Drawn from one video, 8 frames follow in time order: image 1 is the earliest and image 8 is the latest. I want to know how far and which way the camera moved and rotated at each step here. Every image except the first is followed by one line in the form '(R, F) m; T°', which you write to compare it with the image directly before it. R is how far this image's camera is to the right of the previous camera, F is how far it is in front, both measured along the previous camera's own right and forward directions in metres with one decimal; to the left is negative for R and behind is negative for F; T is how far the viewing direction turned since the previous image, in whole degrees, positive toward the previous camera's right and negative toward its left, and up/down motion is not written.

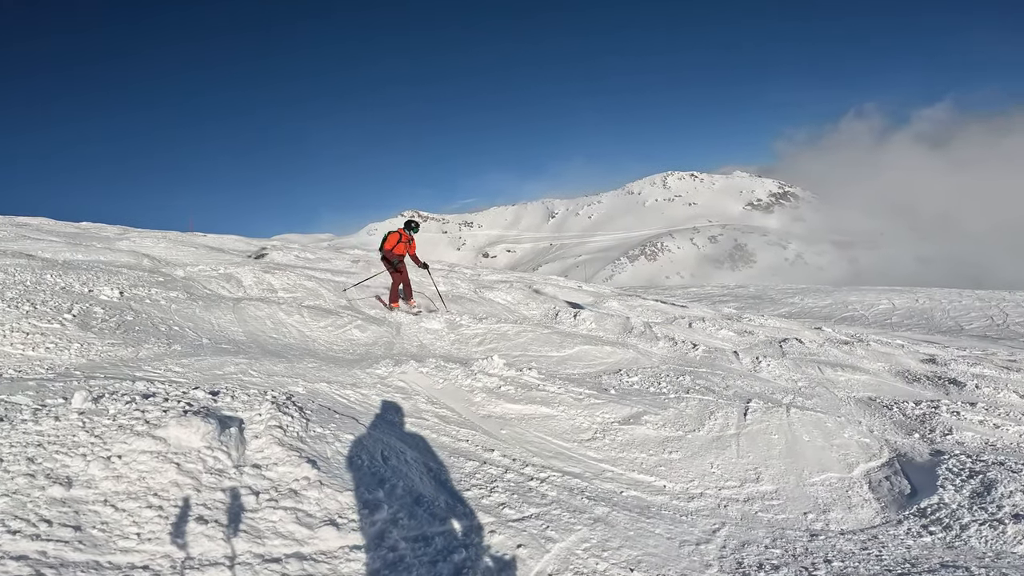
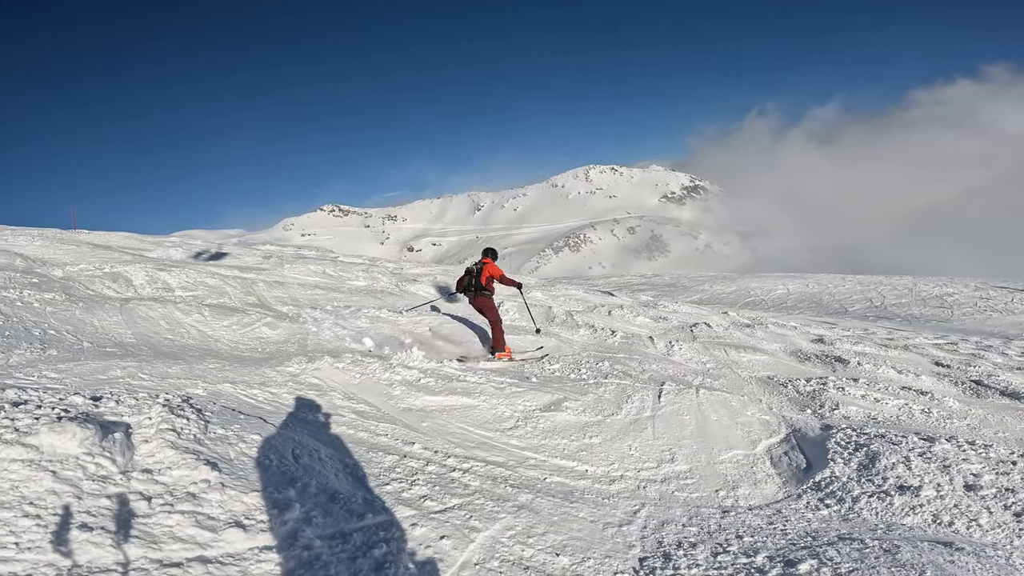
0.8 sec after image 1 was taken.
(+0.7, -0.1) m; +5°
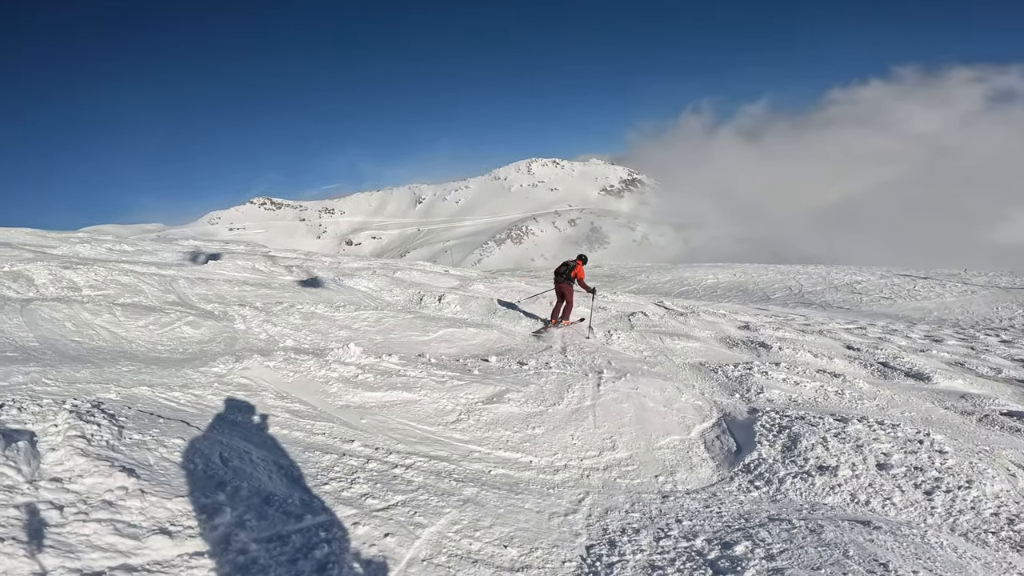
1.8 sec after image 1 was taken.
(+0.4, 0.0) m; +4°
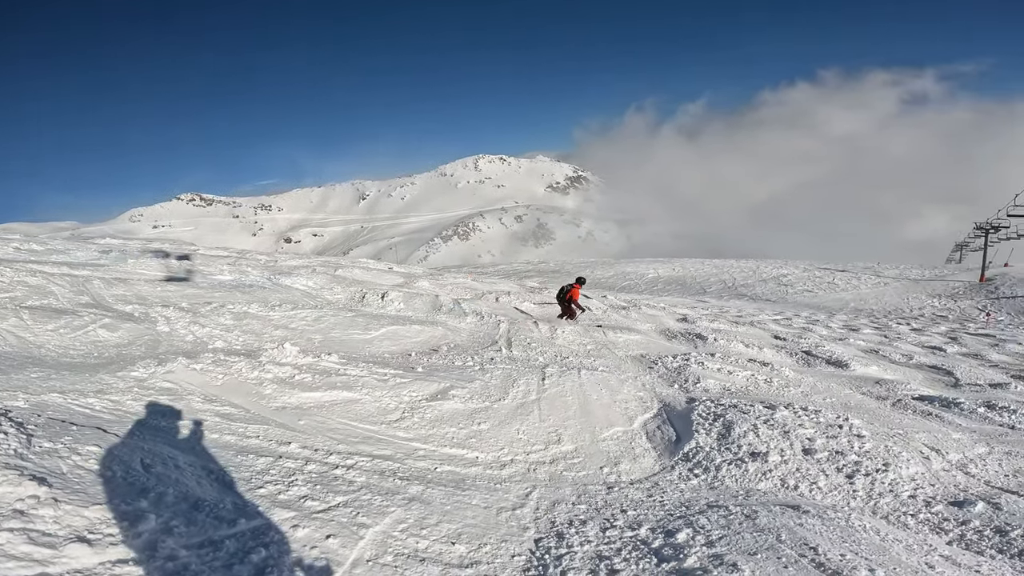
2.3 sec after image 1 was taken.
(+0.5, 0.0) m; +4°
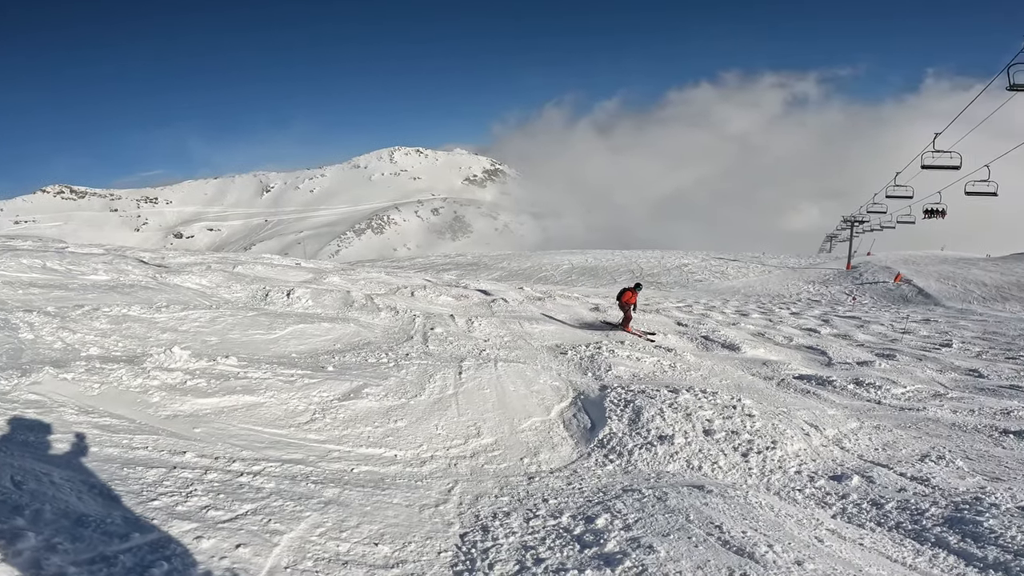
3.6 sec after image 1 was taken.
(+0.5, 0.0) m; +7°
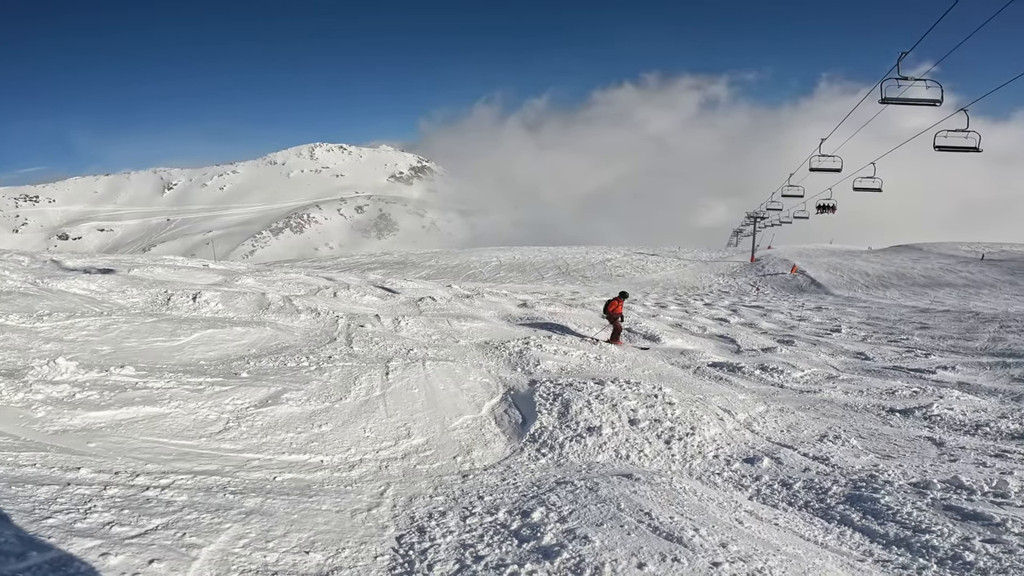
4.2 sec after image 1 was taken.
(+0.1, -0.1) m; +7°
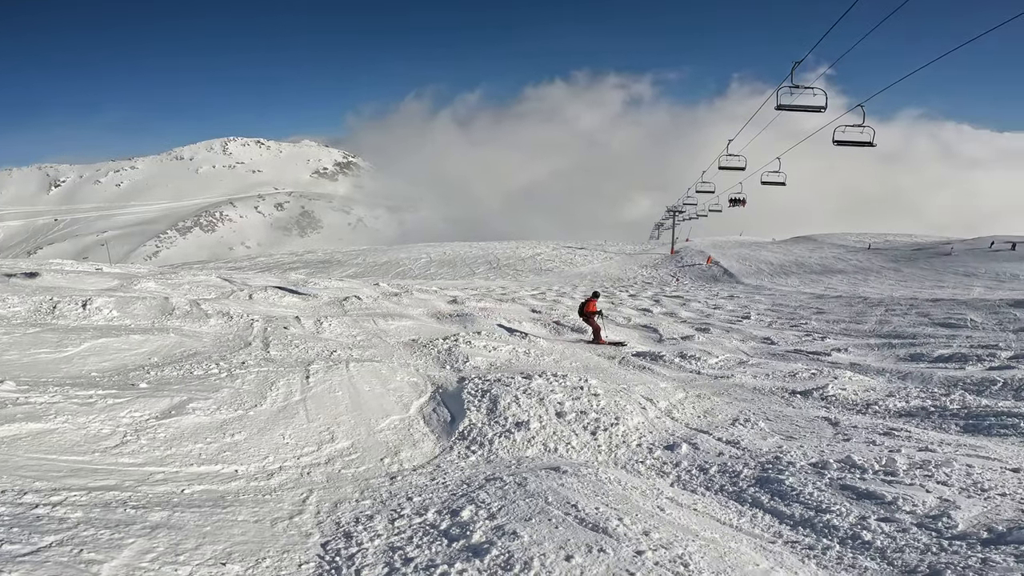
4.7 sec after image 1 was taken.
(+0.3, 0.0) m; +6°
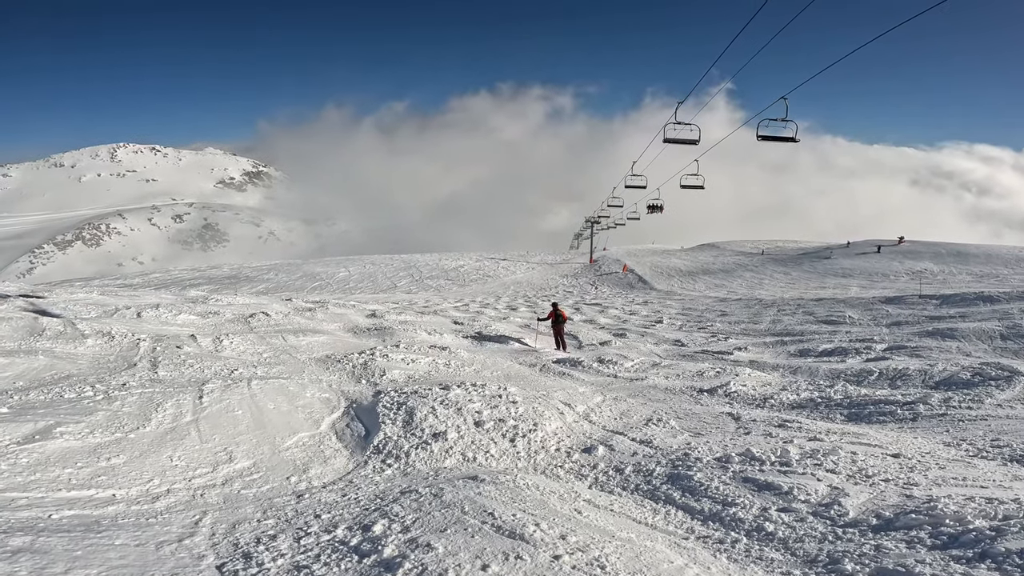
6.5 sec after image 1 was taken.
(+0.2, +0.1) m; +7°
